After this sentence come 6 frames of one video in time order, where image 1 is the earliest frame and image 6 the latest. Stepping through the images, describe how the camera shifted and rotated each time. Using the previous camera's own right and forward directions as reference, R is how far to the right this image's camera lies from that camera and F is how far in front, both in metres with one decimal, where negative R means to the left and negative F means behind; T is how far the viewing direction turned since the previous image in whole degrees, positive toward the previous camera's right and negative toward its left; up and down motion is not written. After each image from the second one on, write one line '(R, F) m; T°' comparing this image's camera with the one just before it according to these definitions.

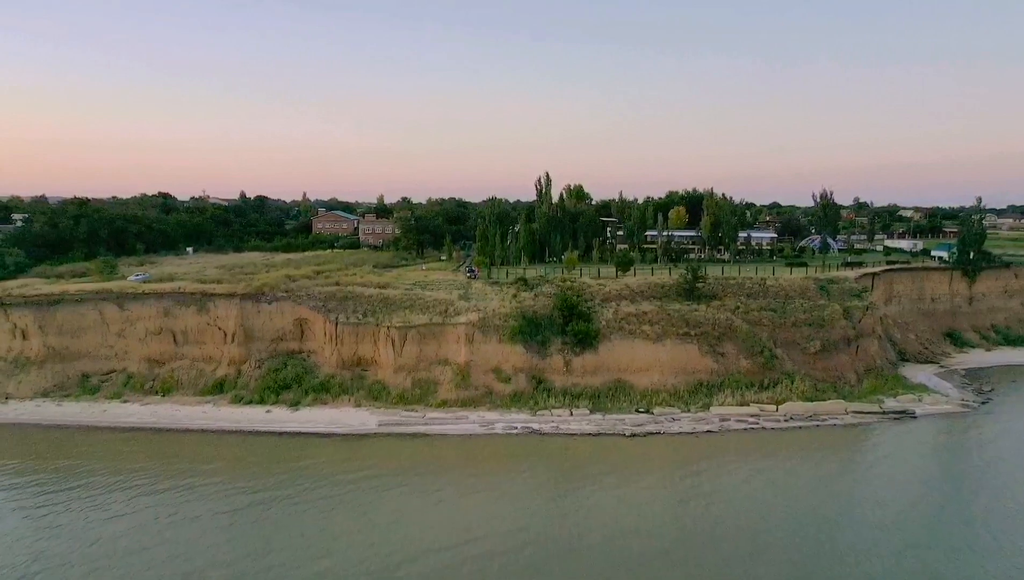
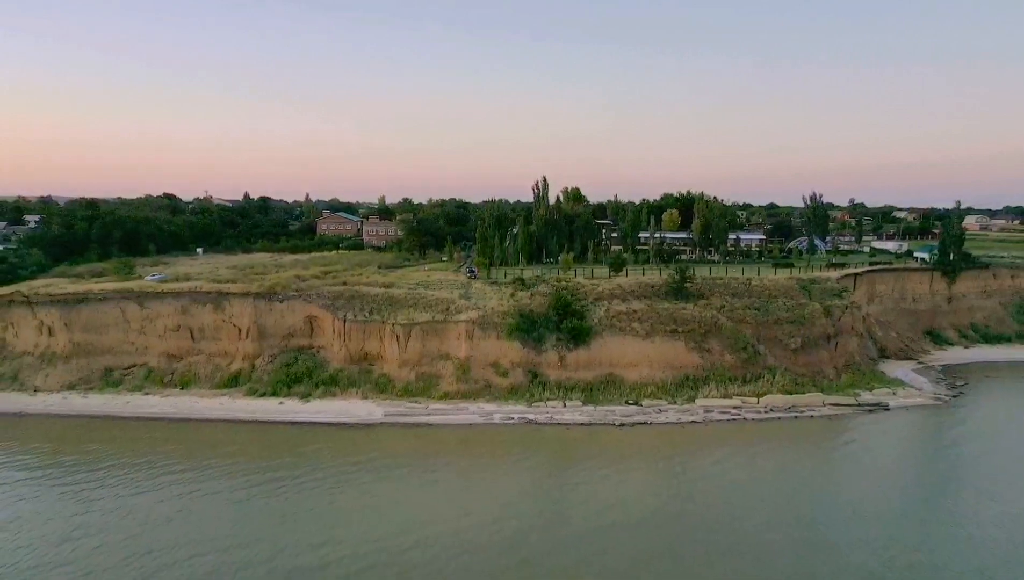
(+0.1, -1.0) m; 0°
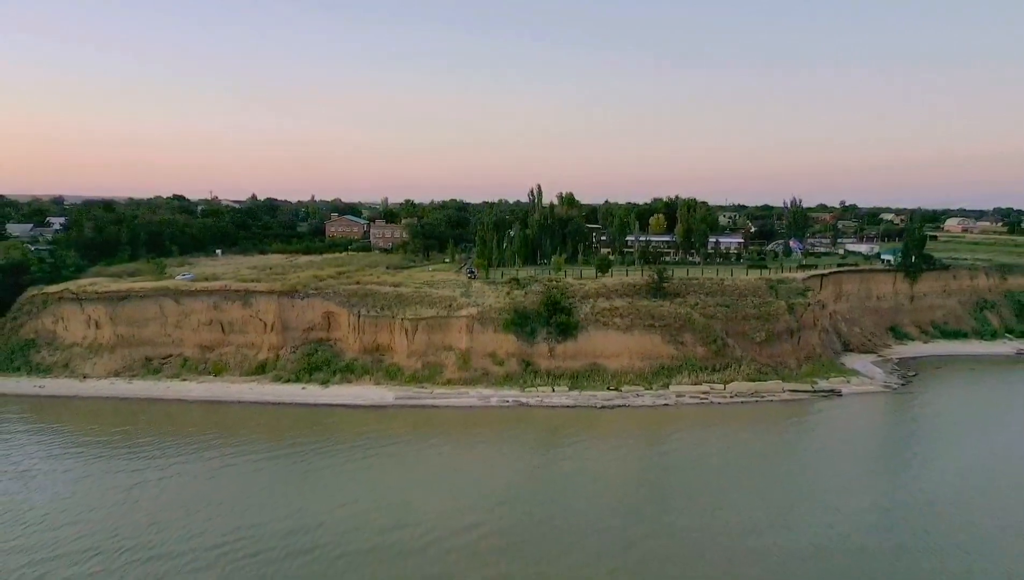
(+0.3, -2.2) m; 0°
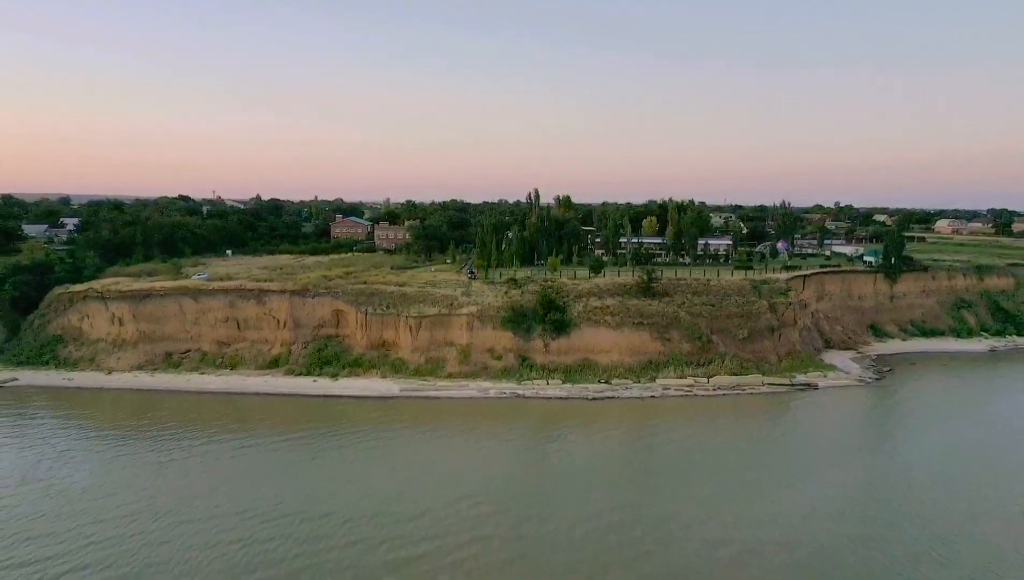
(+0.2, -1.3) m; 0°
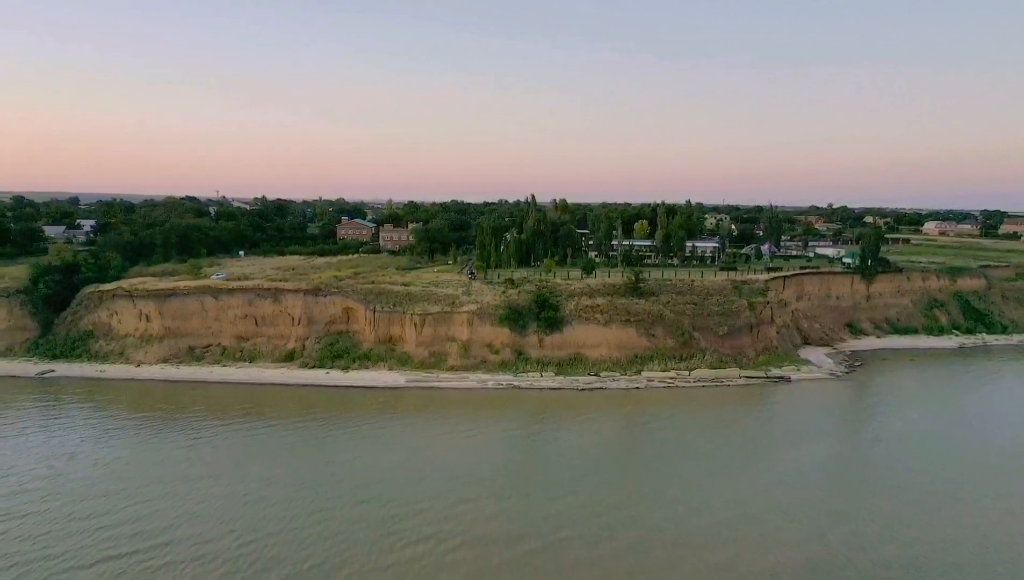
(+0.2, -1.8) m; 0°
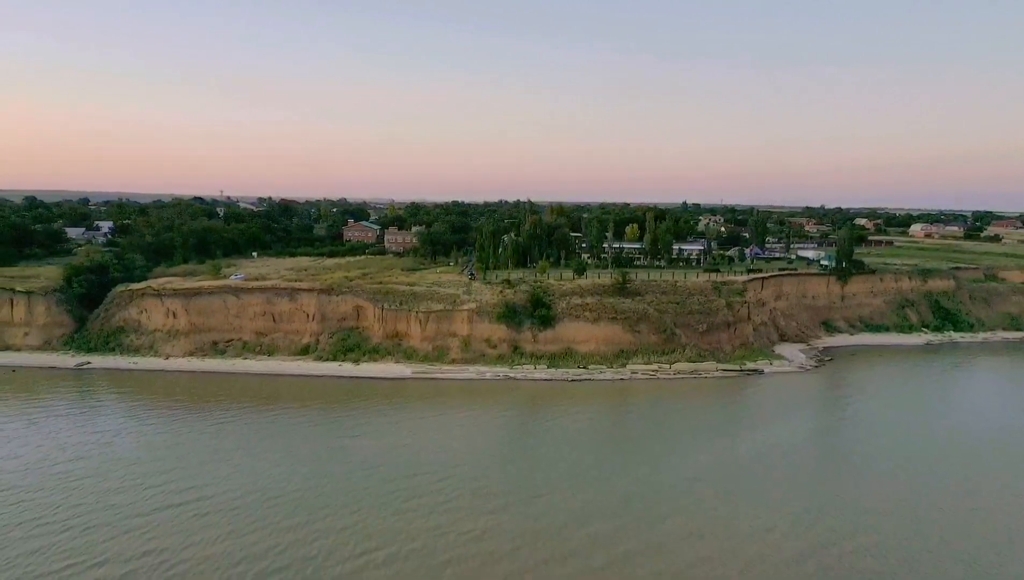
(+0.3, -2.1) m; 0°
